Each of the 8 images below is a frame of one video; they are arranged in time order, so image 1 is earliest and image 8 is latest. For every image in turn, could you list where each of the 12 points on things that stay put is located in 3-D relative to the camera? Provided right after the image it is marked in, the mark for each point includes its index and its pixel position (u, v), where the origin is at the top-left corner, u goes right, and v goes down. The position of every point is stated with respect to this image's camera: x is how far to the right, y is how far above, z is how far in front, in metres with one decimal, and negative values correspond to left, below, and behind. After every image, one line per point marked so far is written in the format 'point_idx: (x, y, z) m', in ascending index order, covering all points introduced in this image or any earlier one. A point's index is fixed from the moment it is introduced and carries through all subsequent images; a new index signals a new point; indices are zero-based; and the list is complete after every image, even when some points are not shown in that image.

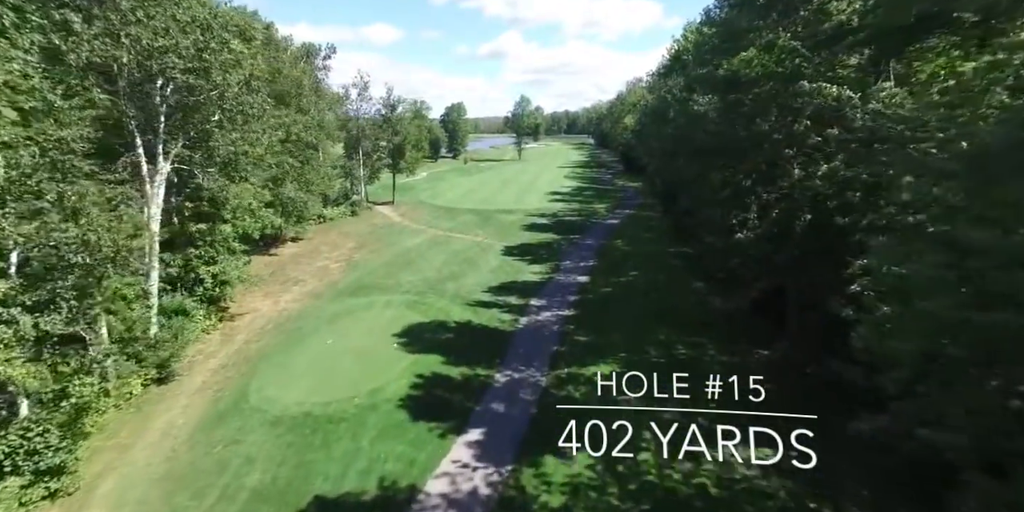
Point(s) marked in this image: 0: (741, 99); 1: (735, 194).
0: (+6.8, +4.6, +15.1) m
1: (+6.4, +1.8, +14.7) m
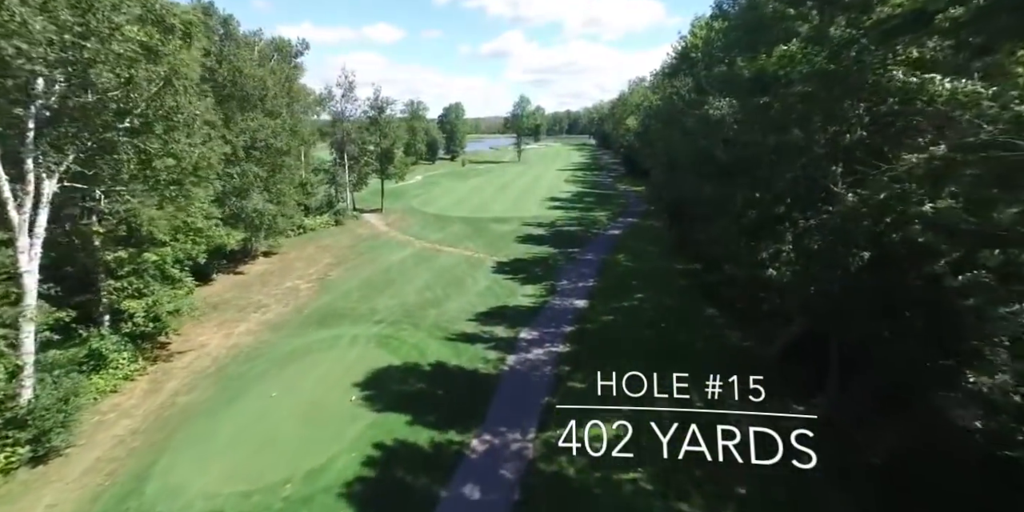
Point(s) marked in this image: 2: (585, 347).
0: (+6.4, +3.7, +12.5) m
1: (+6.0, +0.9, +12.1) m
2: (+2.4, -3.0, +16.5) m
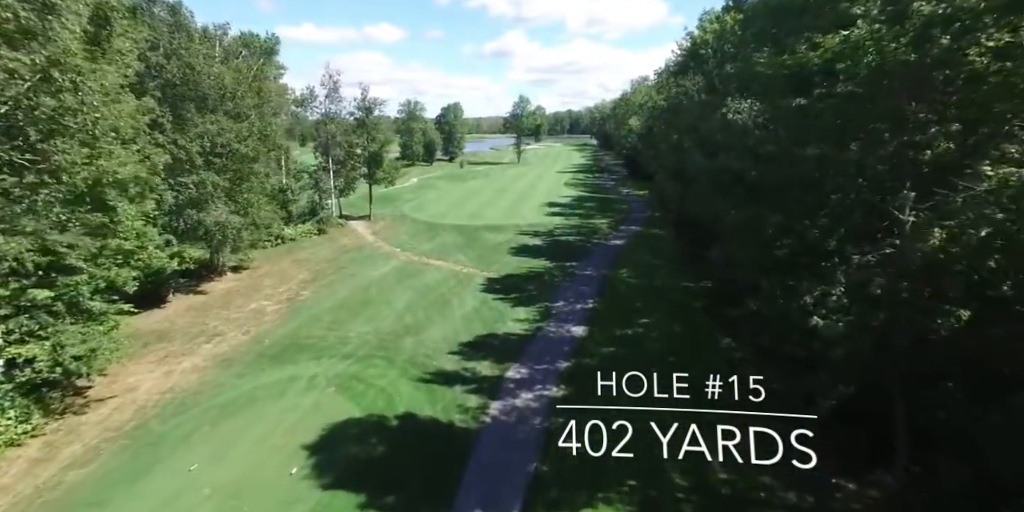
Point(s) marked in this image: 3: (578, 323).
0: (+6.0, +3.0, +10.1) m
1: (+5.6, +0.1, +9.7) m
2: (+2.0, -3.7, +14.1) m
3: (+2.5, -2.6, +19.7) m
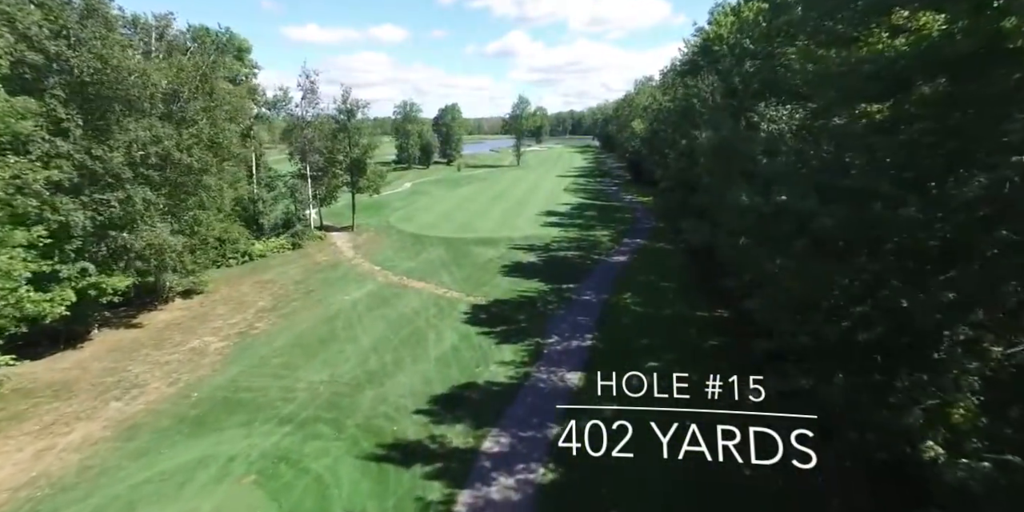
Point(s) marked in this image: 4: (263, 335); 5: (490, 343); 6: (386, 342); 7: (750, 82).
0: (+5.4, +1.9, +7.1) m
1: (+5.0, -0.9, +6.7) m
2: (+1.4, -4.8, +11.1) m
3: (+2.0, -3.6, +16.6) m
4: (-9.2, -2.9, +18.6) m
5: (-0.8, -3.1, +18.5) m
6: (-4.6, -3.1, +18.6) m
7: (+8.6, +6.4, +18.3) m
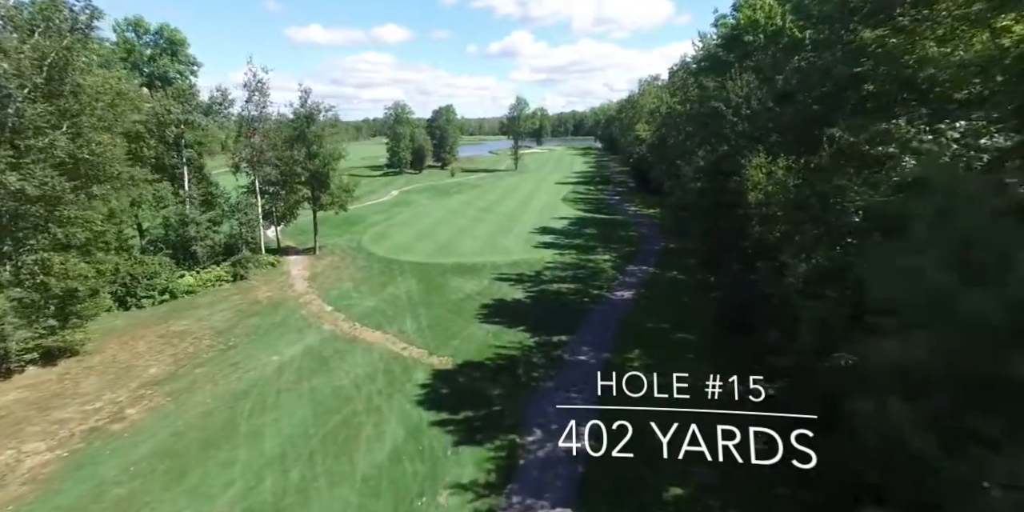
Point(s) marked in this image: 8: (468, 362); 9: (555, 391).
0: (+4.5, +0.2, +1.7) m
1: (+4.1, -2.6, +1.3) m
2: (+0.5, -6.5, +5.7) m
3: (+1.1, -5.4, +11.3) m
4: (-10.1, -4.6, +13.2) m
5: (-1.7, -4.9, +13.1) m
6: (-5.5, -4.8, +13.2) m
7: (+7.7, +4.6, +13.0) m
8: (-1.6, -3.8, +18.3) m
9: (+1.5, -4.3, +16.4) m
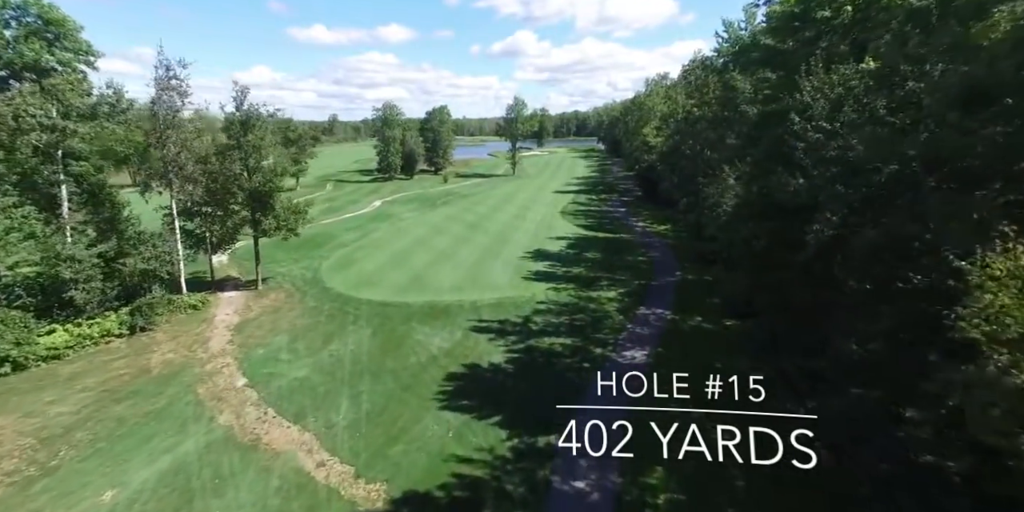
0: (+3.5, -1.8, -4.5) m
1: (+3.1, -4.6, -4.9) m
2: (-0.5, -8.5, -0.5) m
3: (+0.1, -7.4, +5.1) m
4: (-11.1, -6.6, +7.1) m
5: (-2.7, -6.9, +7.0) m
6: (-6.5, -6.8, +7.1) m
7: (+6.8, +2.5, +6.8) m
8: (-2.5, -5.7, +12.1) m
9: (+0.5, -6.3, +10.2) m
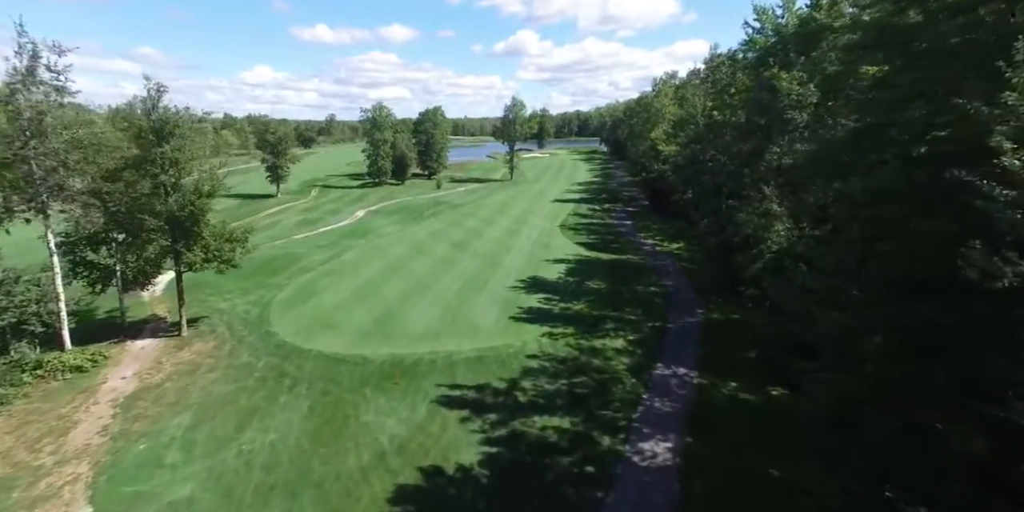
0: (+2.8, -3.6, -10.1) m
1: (+2.3, -6.5, -10.5) m
2: (-1.3, -10.3, -6.0) m
3: (-0.6, -9.2, -0.5) m
4: (-11.8, -8.3, +1.6) m
5: (-3.4, -8.6, +1.4) m
6: (-7.2, -8.6, +1.5) m
7: (+6.1, +0.7, +1.2) m
8: (-3.2, -7.5, +6.6) m
9: (-0.2, -8.1, +4.7) m
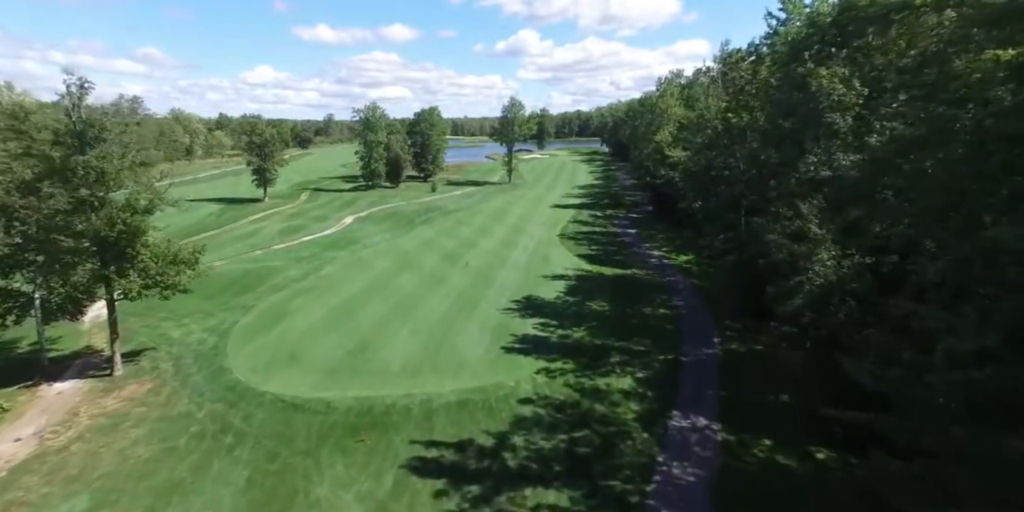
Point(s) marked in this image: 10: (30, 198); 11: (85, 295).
0: (+2.3, -4.7, -13.3) m
1: (+1.9, -7.5, -13.7) m
2: (-1.7, -11.3, -9.3) m
3: (-1.1, -10.2, -3.7) m
4: (-12.2, -9.3, -1.7) m
5: (-3.8, -9.7, -1.8) m
6: (-7.7, -9.6, -1.7) m
7: (+5.7, -0.3, -2.1) m
8: (-3.6, -8.5, +3.3) m
9: (-0.6, -9.1, +1.4) m
10: (-15.7, +1.9, +16.6) m
11: (-16.2, -1.5, +18.9) m
